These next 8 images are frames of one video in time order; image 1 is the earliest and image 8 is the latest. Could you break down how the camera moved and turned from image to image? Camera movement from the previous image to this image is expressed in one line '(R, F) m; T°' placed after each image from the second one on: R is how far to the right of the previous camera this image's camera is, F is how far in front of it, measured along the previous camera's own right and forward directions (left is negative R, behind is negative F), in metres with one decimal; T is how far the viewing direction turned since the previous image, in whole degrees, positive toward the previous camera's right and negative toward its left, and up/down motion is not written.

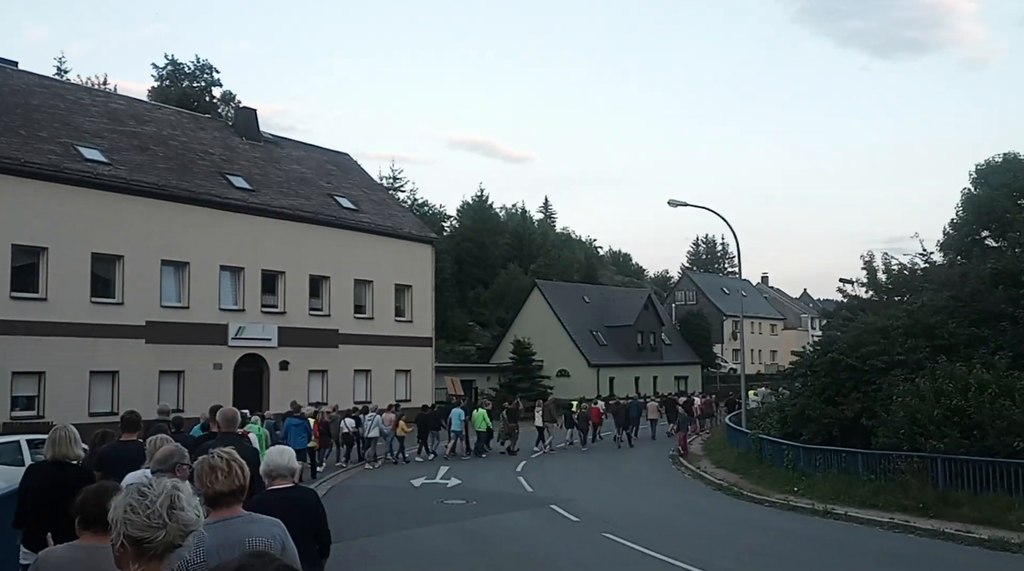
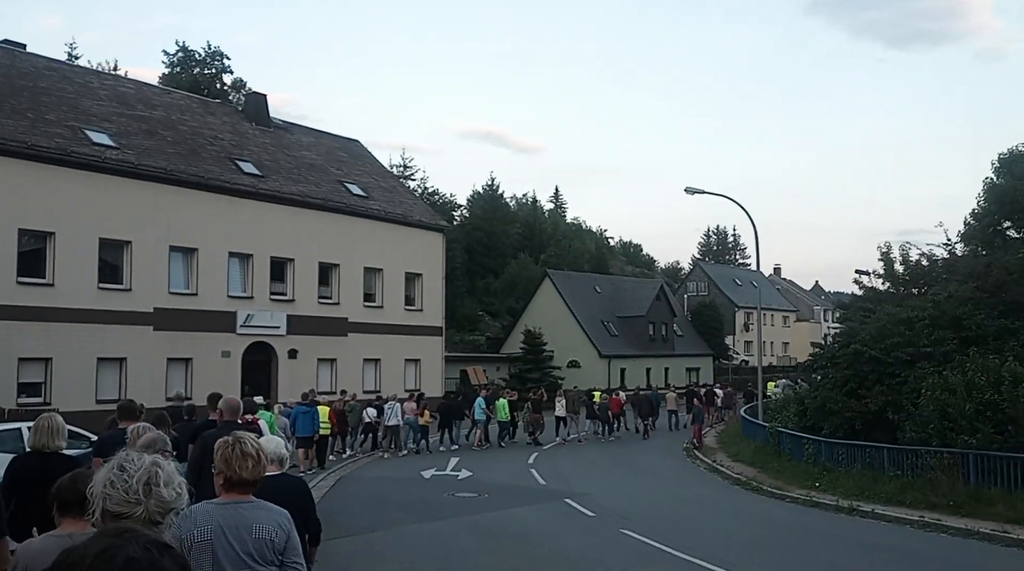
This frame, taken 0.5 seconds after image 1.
(-0.1, +0.5) m; -1°
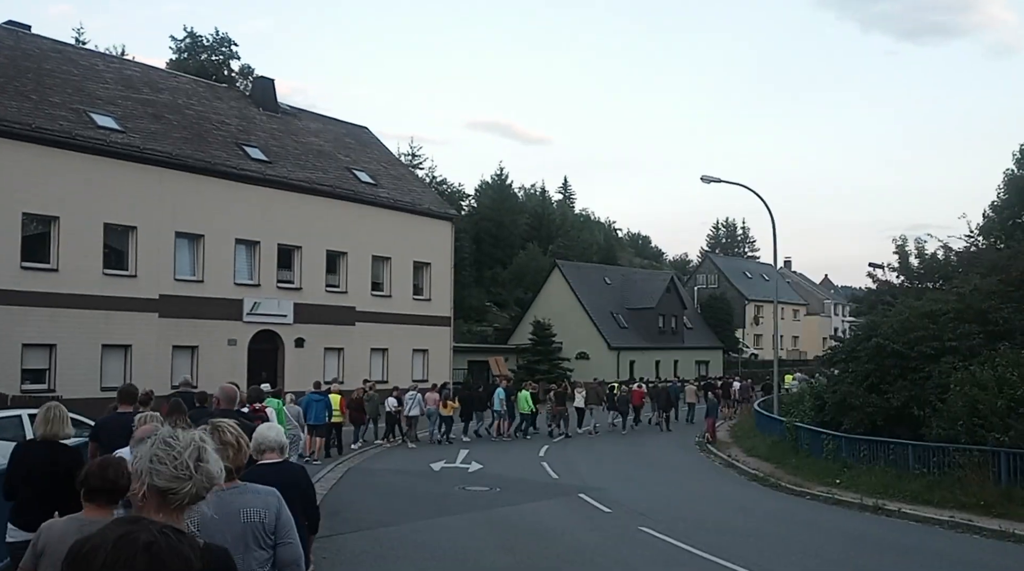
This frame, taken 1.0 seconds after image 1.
(-0.1, +0.5) m; 0°
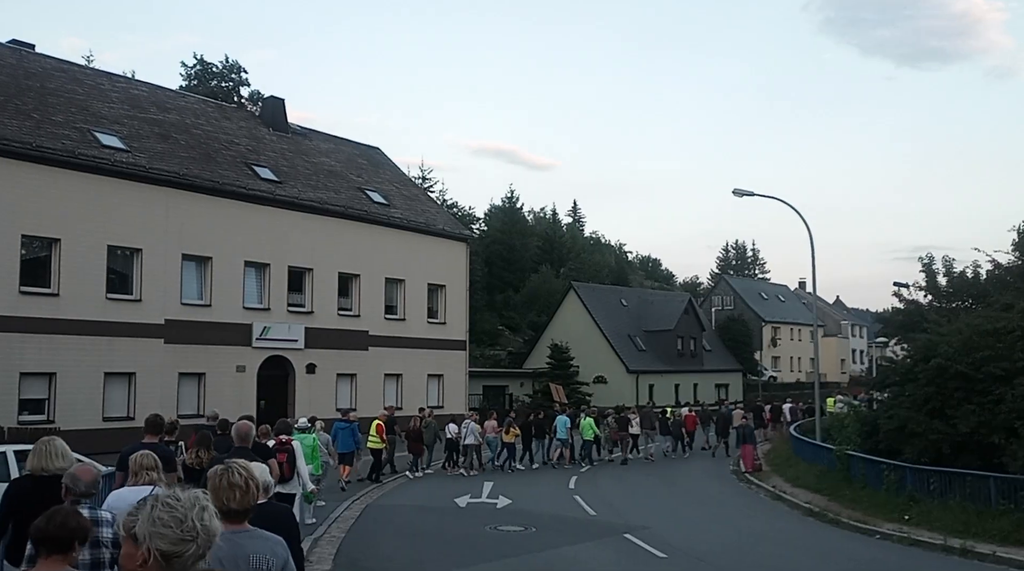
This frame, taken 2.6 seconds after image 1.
(-0.5, +1.3) m; 0°
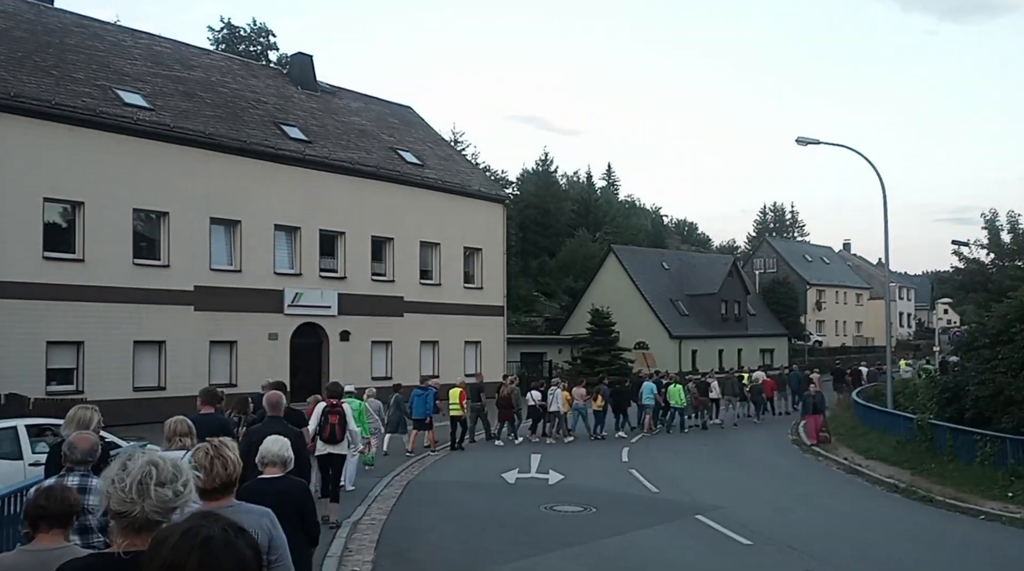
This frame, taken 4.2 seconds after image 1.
(-0.4, +1.5) m; -2°
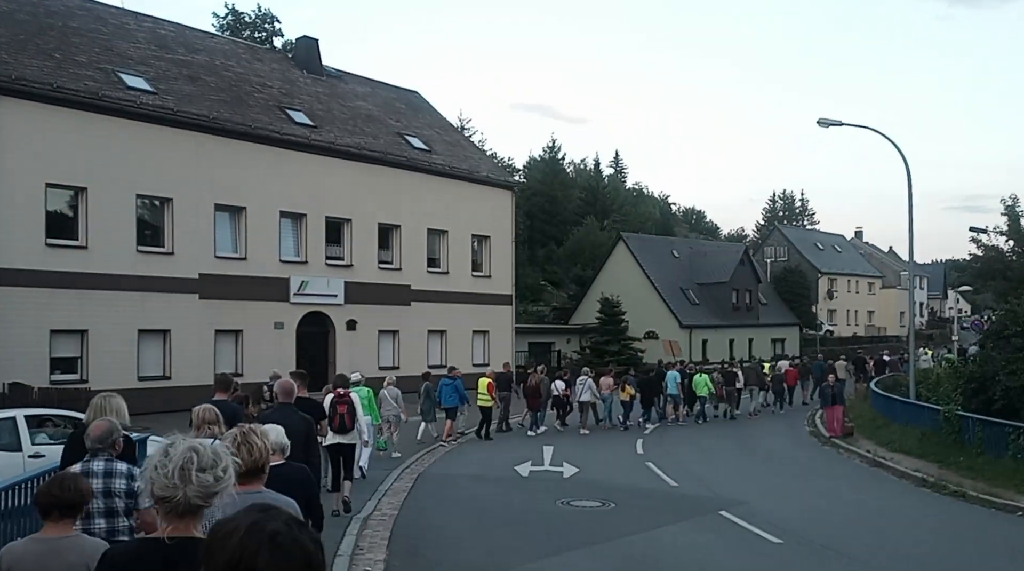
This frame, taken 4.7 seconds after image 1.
(-0.1, +0.6) m; 0°
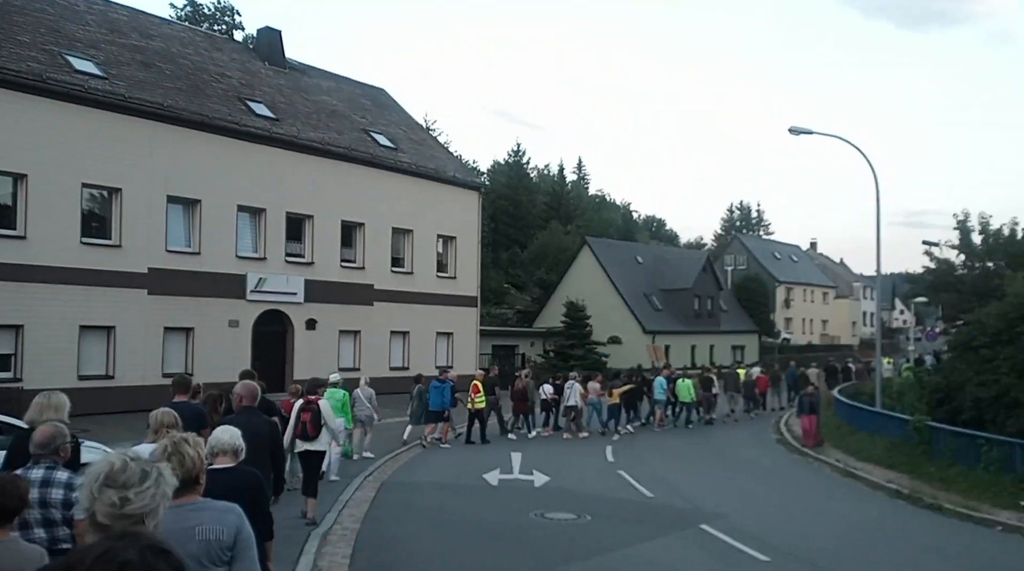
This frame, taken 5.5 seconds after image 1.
(-0.2, +0.7) m; +3°
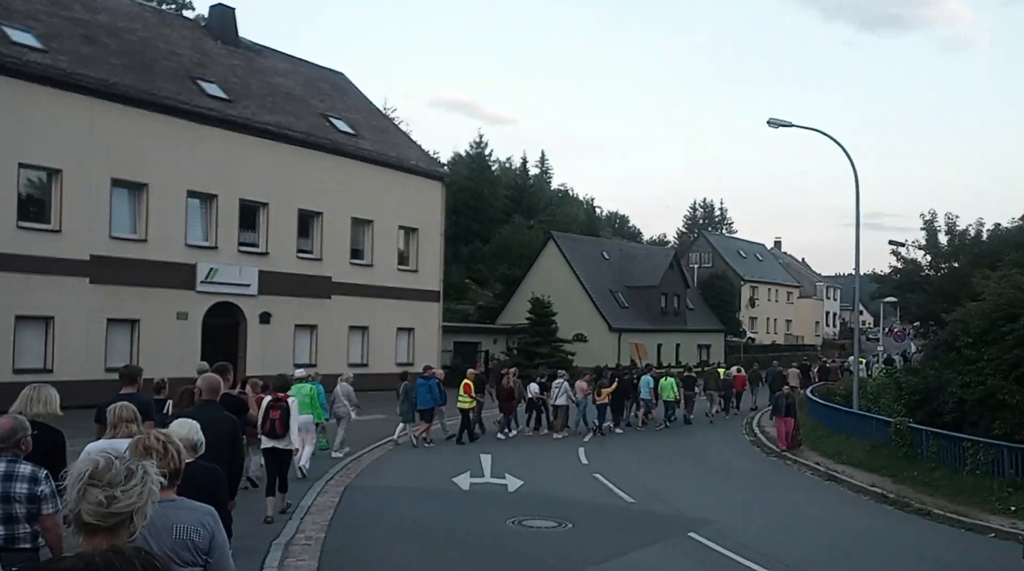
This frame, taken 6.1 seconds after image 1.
(-0.2, +1.1) m; +3°
